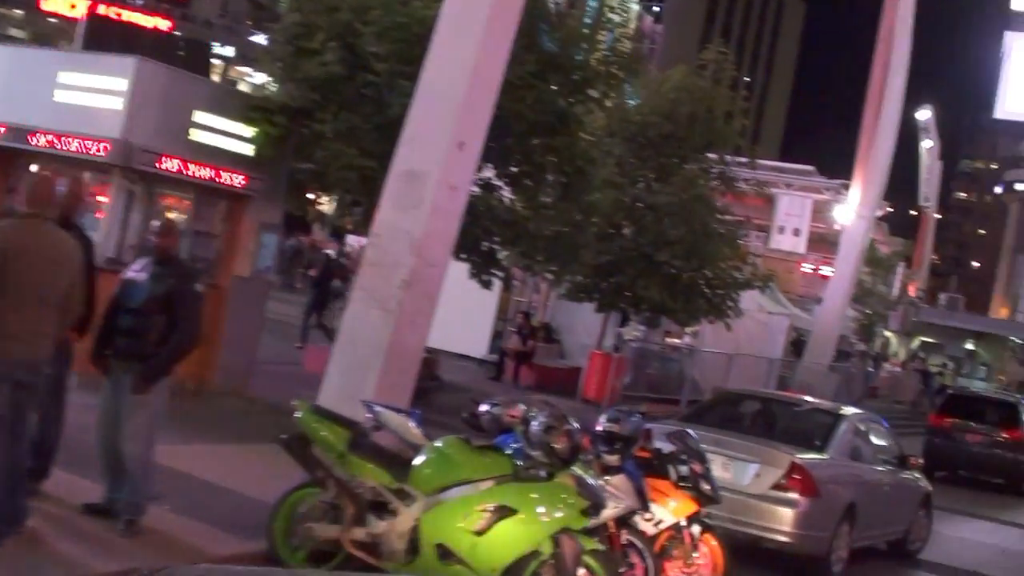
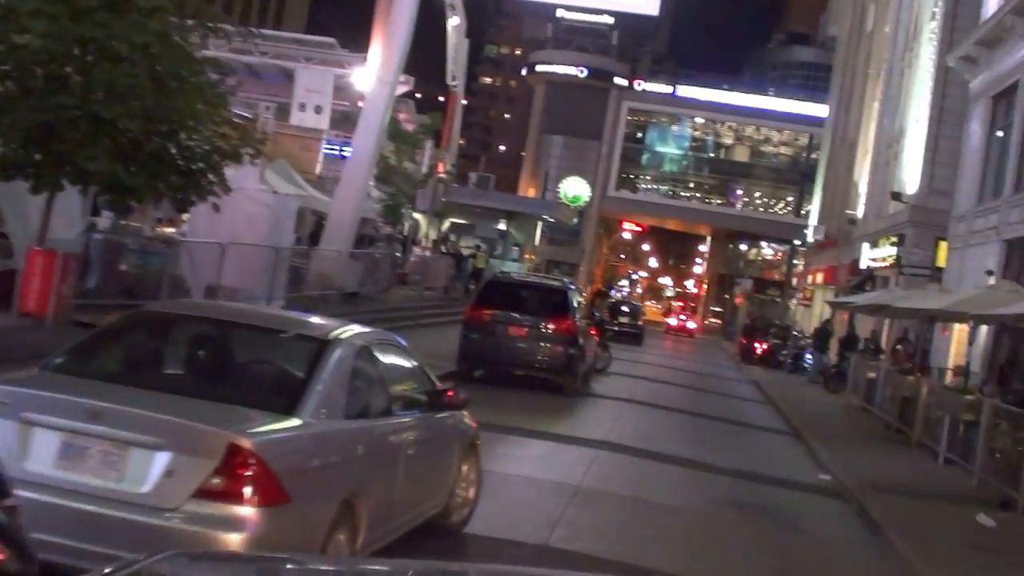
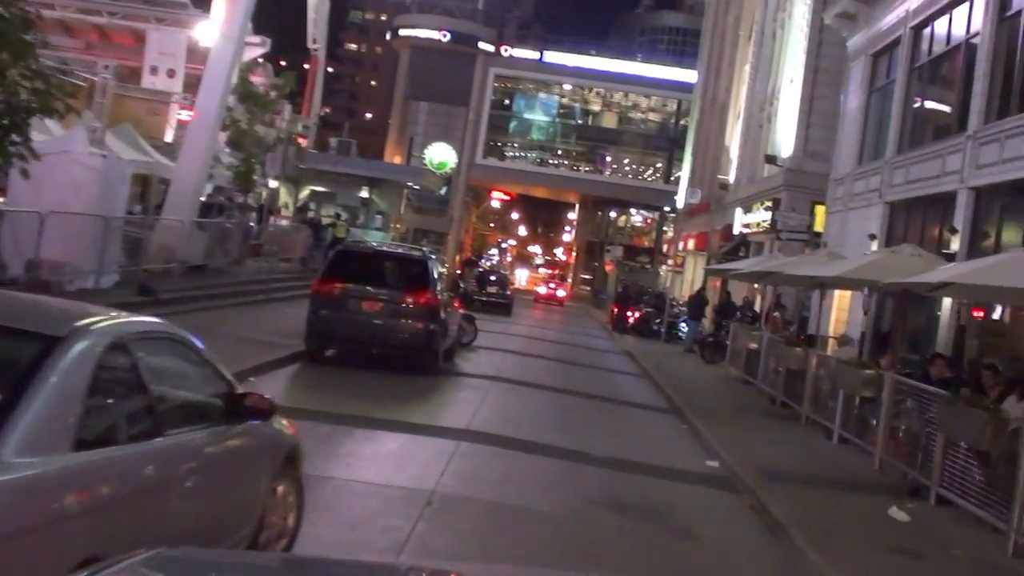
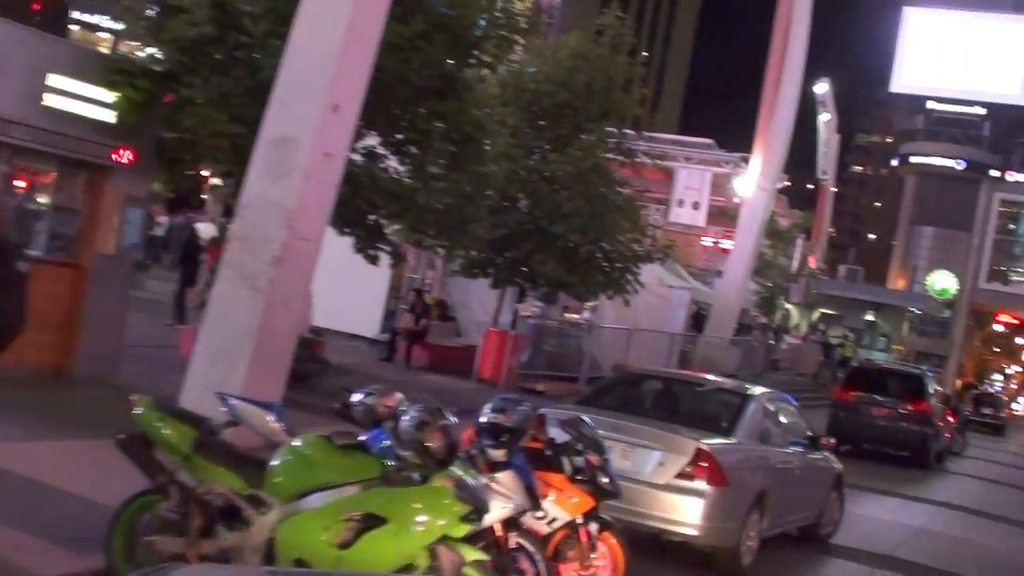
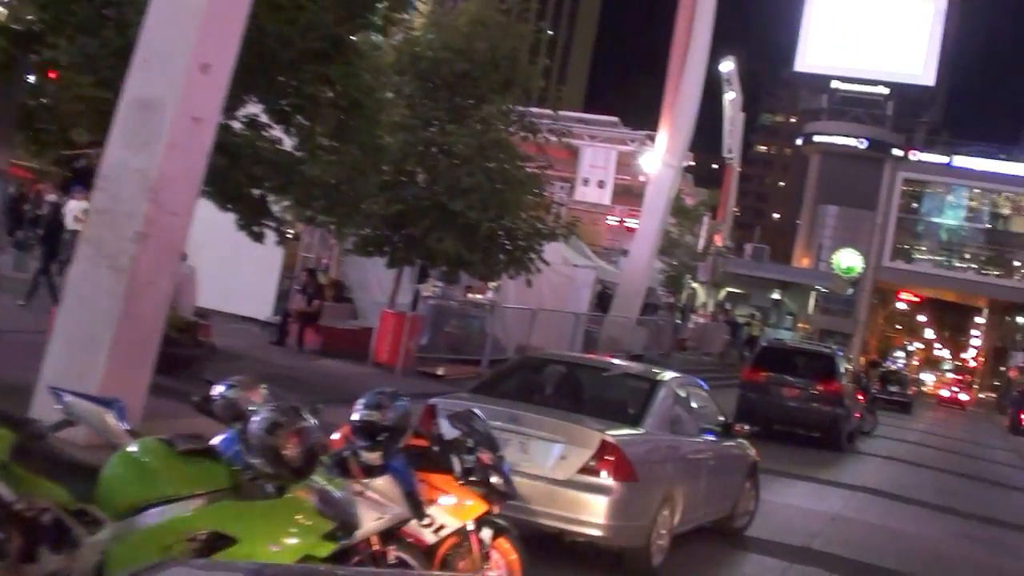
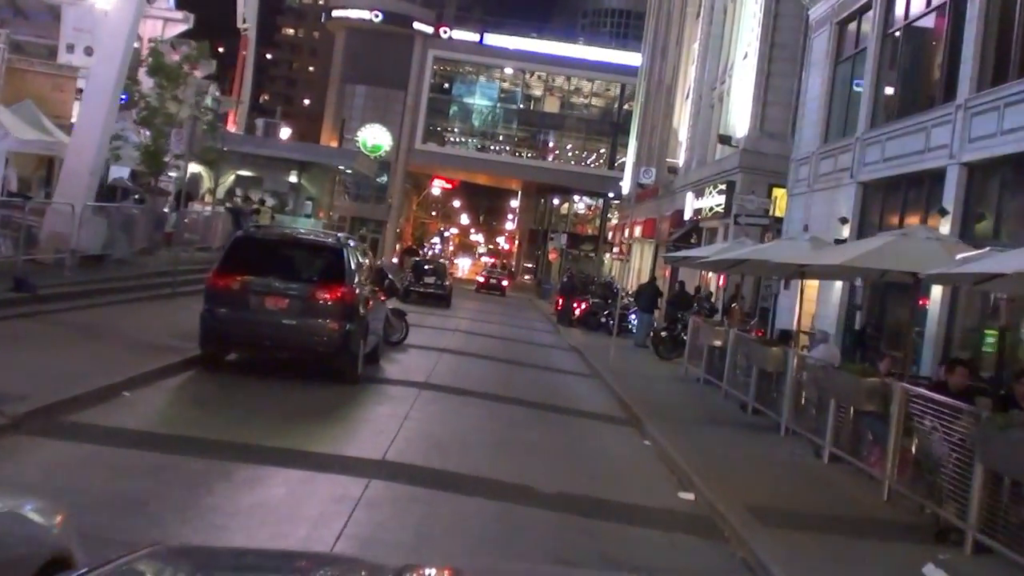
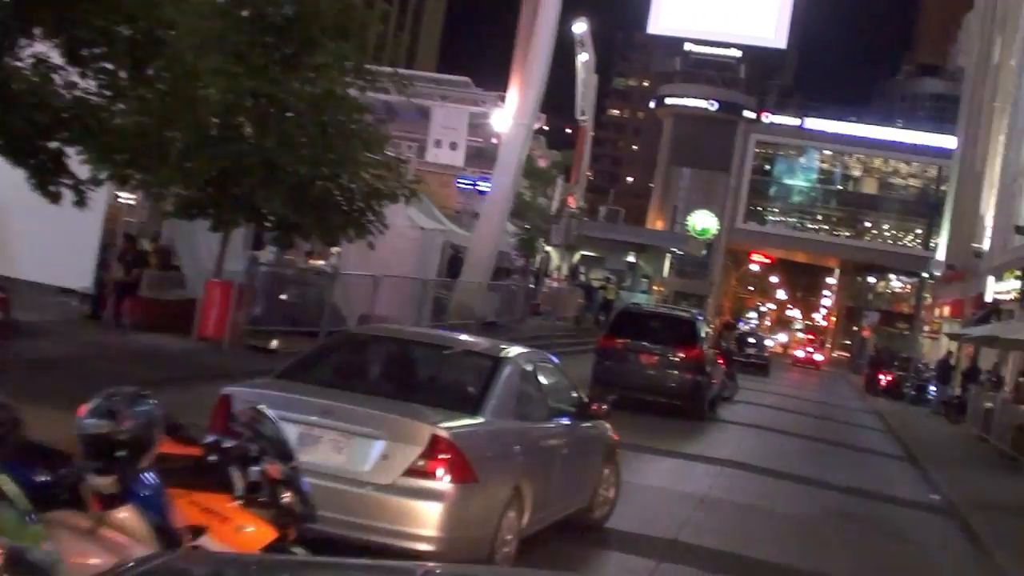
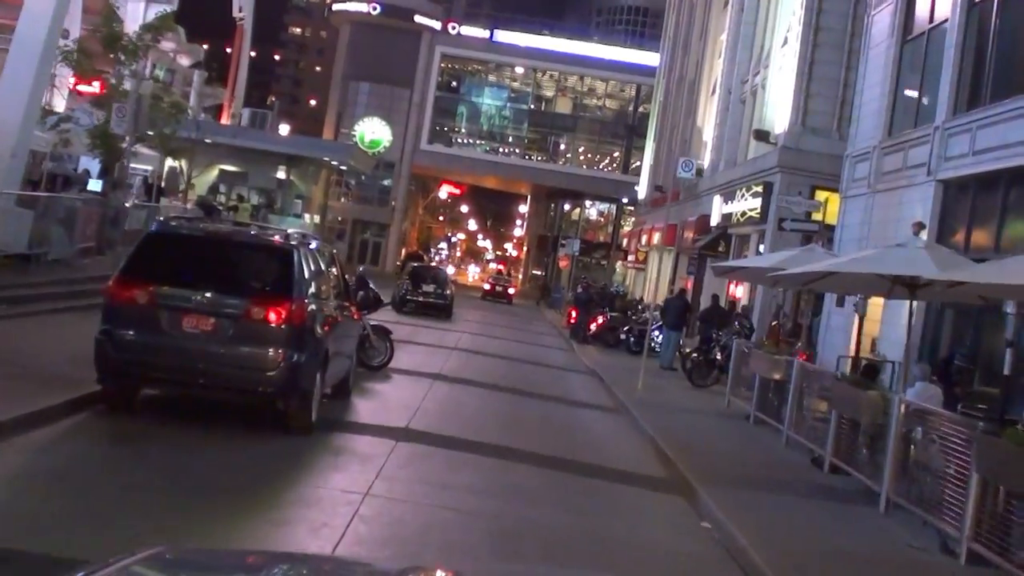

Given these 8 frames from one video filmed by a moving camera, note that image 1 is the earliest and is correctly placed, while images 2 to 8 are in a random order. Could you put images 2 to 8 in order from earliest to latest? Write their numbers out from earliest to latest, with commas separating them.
4, 5, 7, 2, 3, 6, 8
